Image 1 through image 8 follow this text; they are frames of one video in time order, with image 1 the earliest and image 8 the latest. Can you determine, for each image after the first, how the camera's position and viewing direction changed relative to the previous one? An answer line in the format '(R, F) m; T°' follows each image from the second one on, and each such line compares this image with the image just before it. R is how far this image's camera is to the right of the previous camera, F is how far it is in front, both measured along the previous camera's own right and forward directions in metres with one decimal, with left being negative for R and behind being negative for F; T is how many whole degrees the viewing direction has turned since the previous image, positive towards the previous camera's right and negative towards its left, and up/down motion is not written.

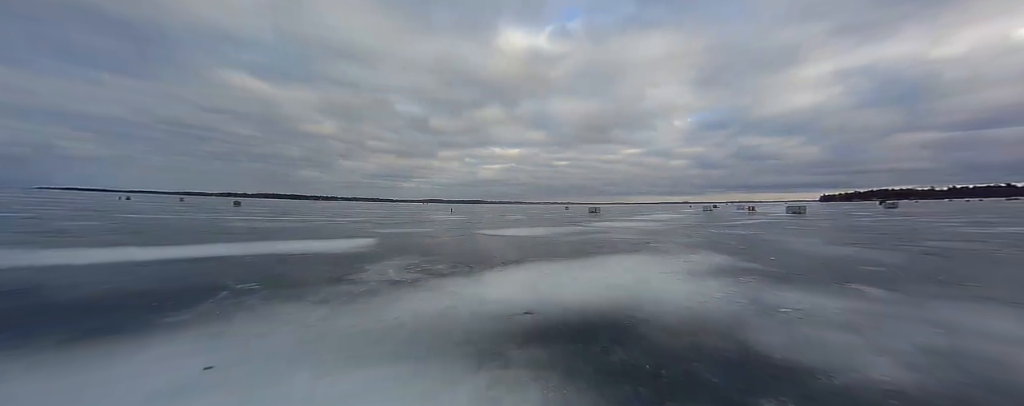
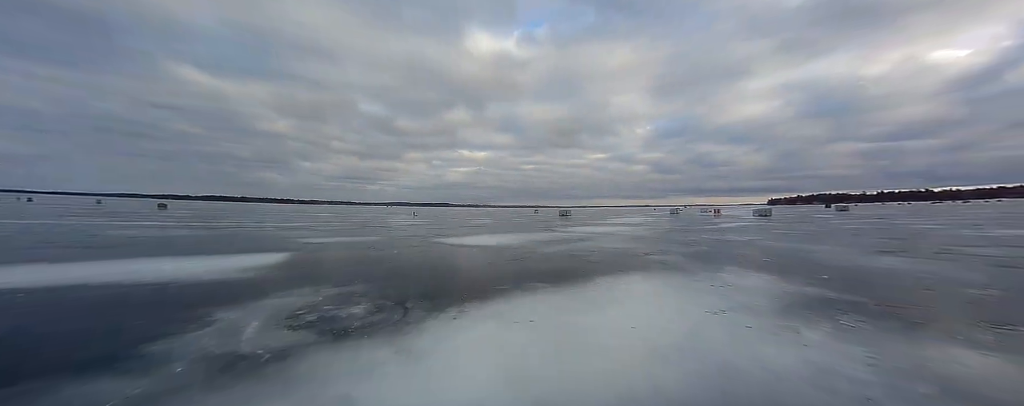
(+0.1, +3.8) m; +6°
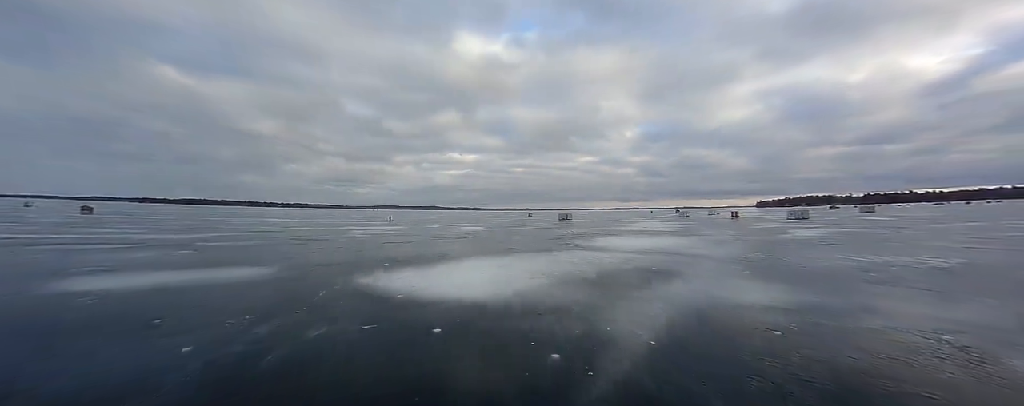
(-0.6, +8.8) m; +2°
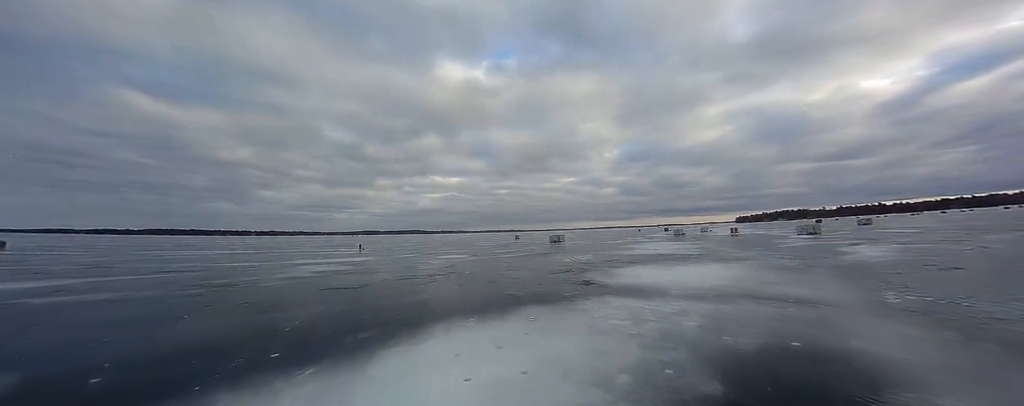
(-0.4, +4.9) m; +3°
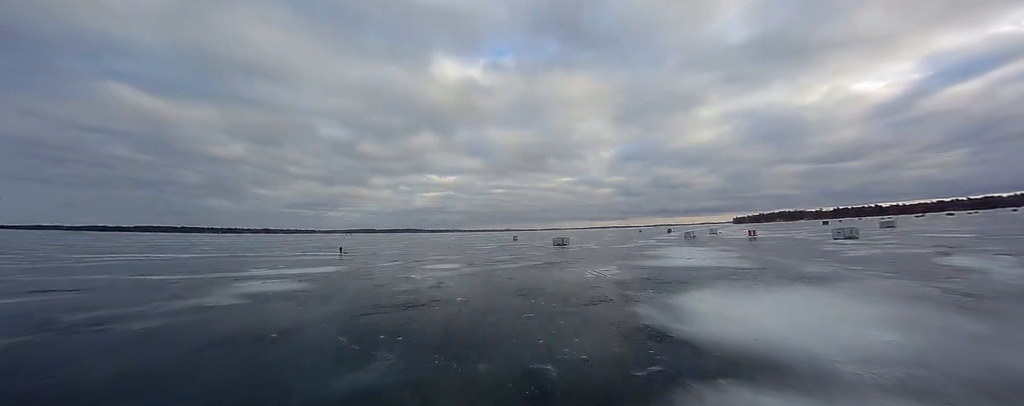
(-0.5, +4.6) m; +1°
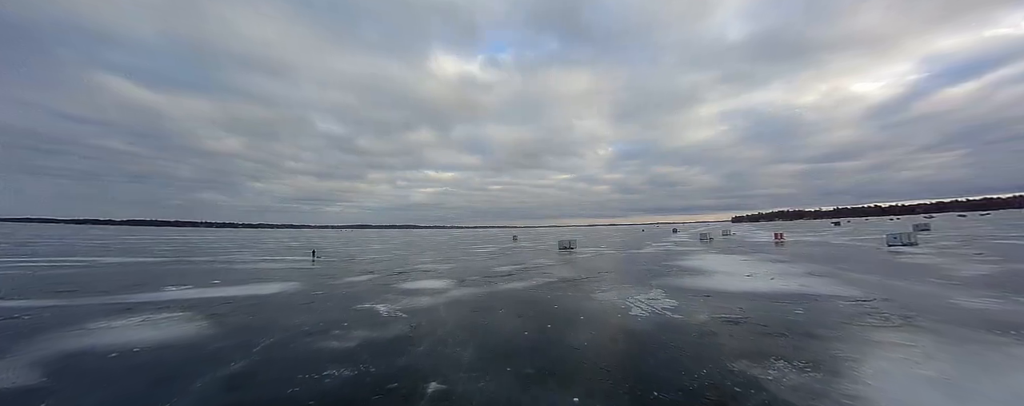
(-0.5, +5.2) m; 0°
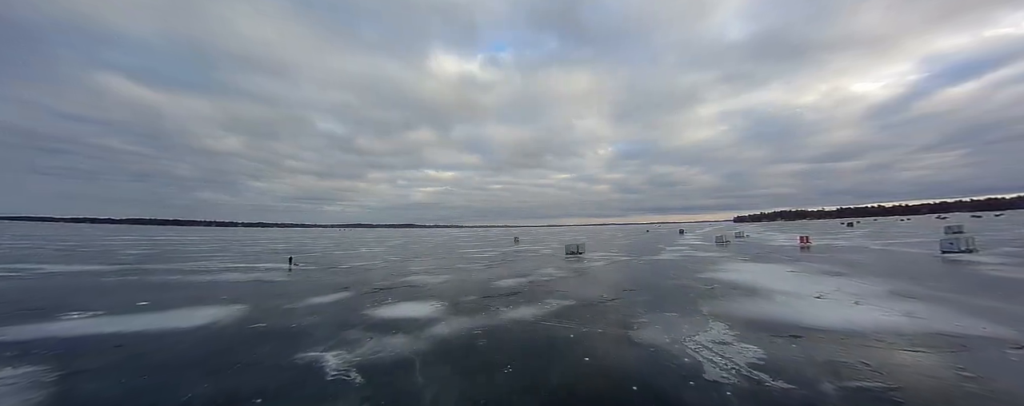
(-0.3, +3.6) m; 0°
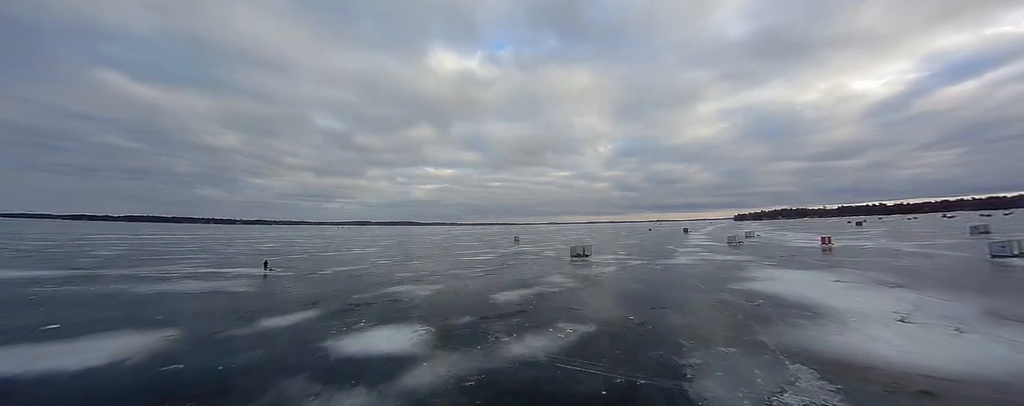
(-0.2, +2.8) m; 0°
